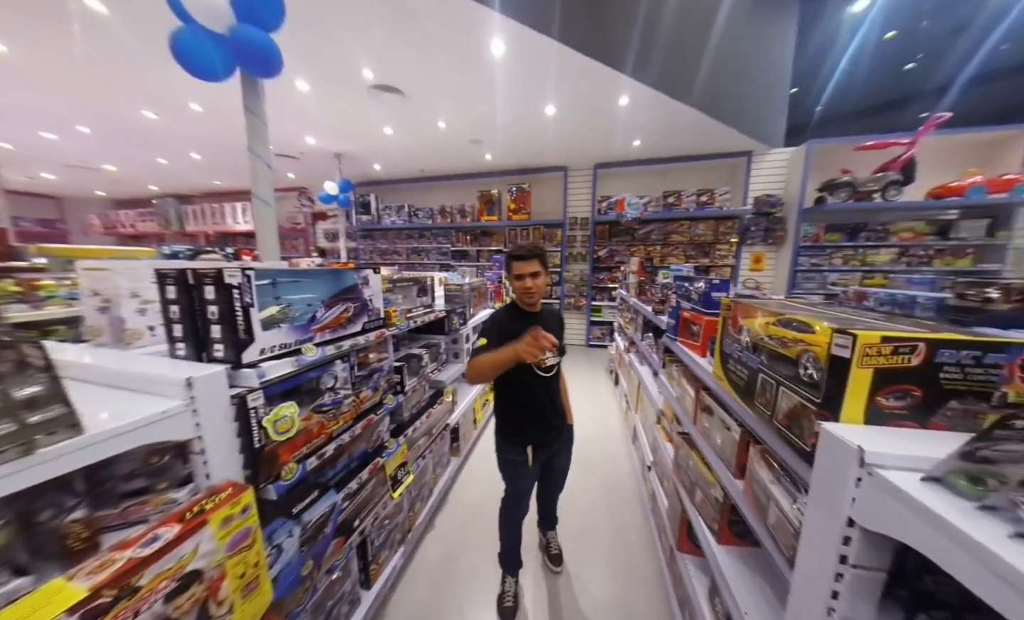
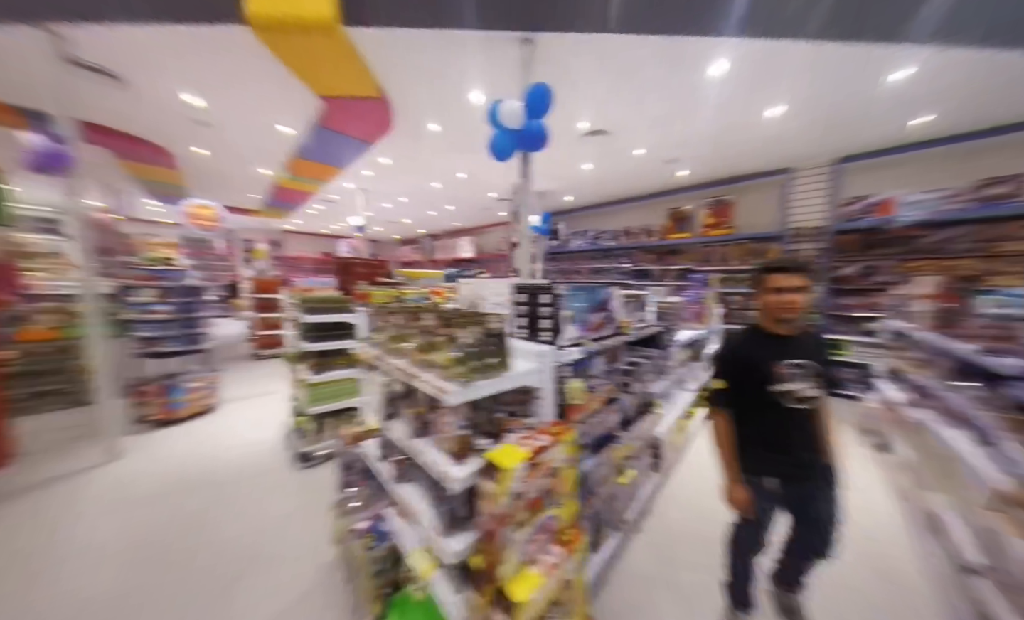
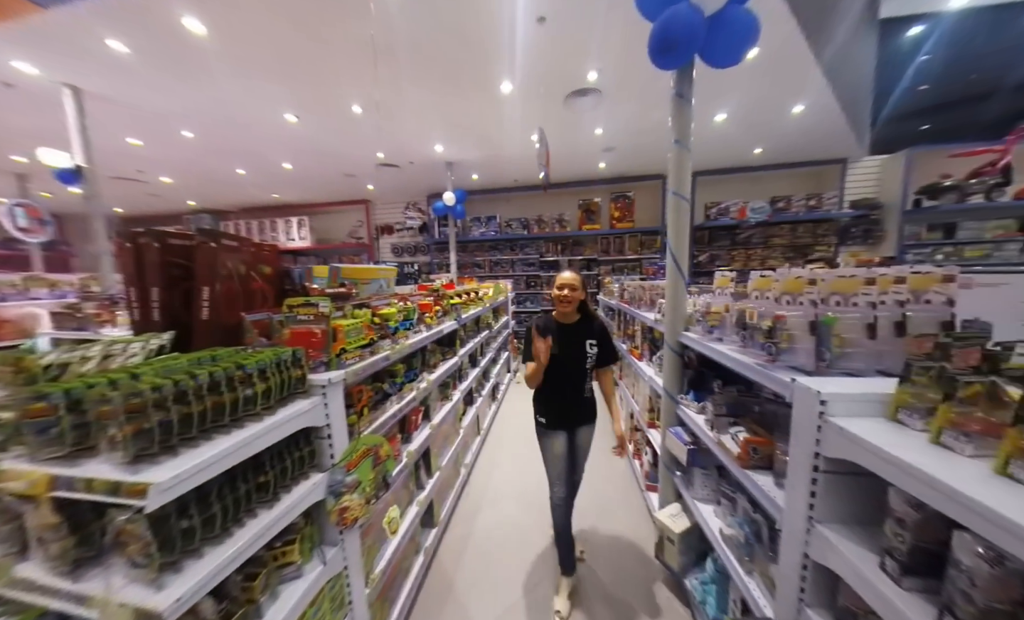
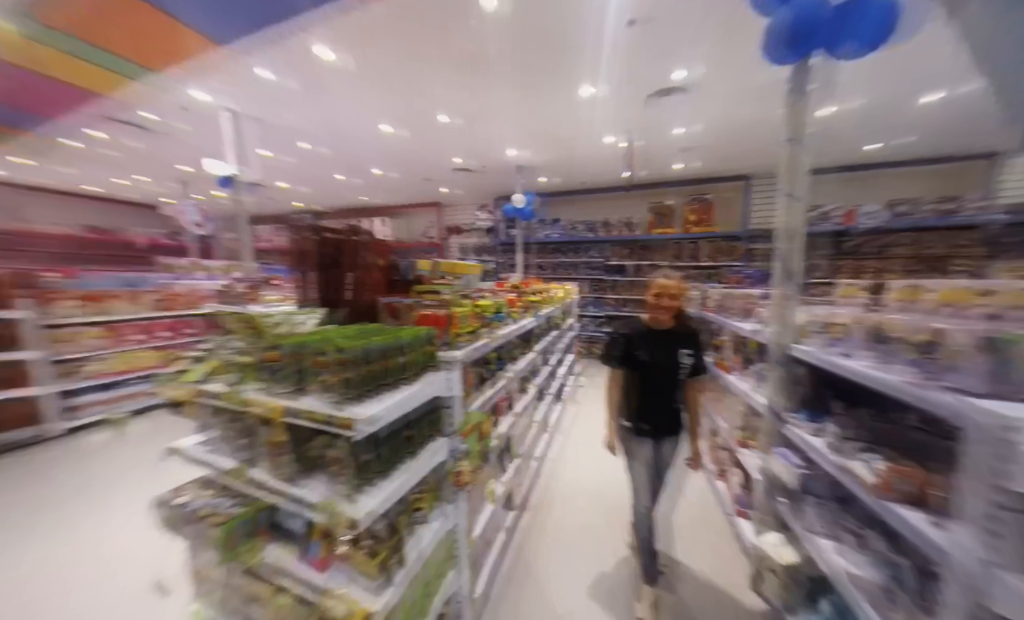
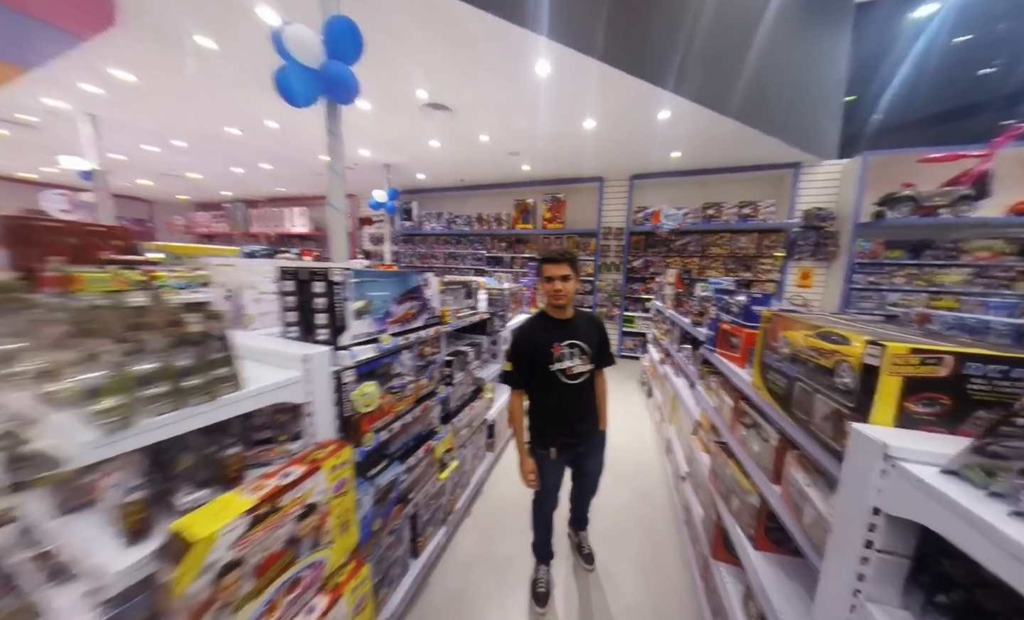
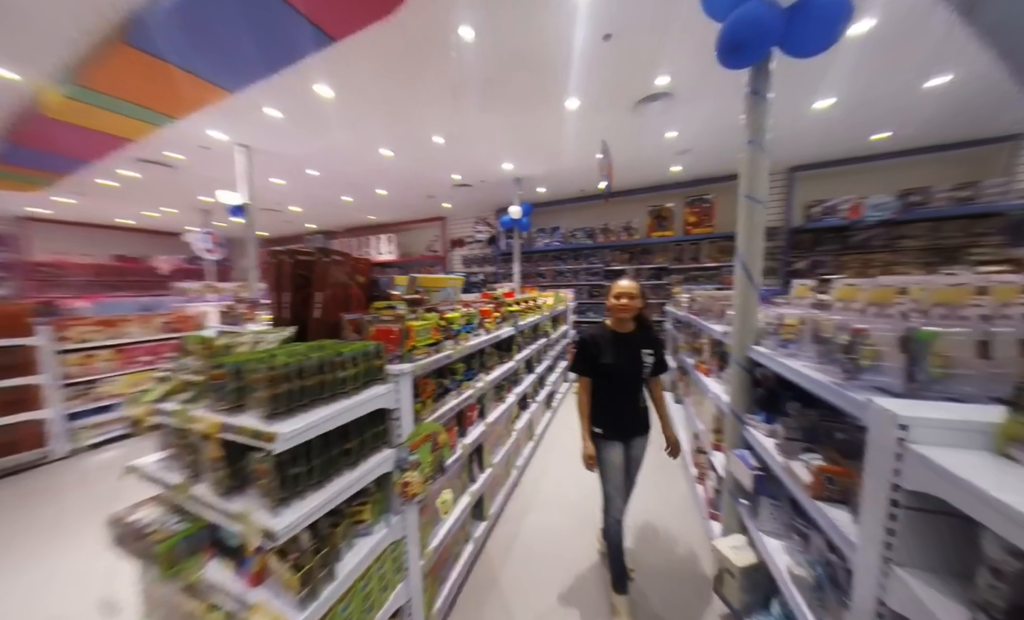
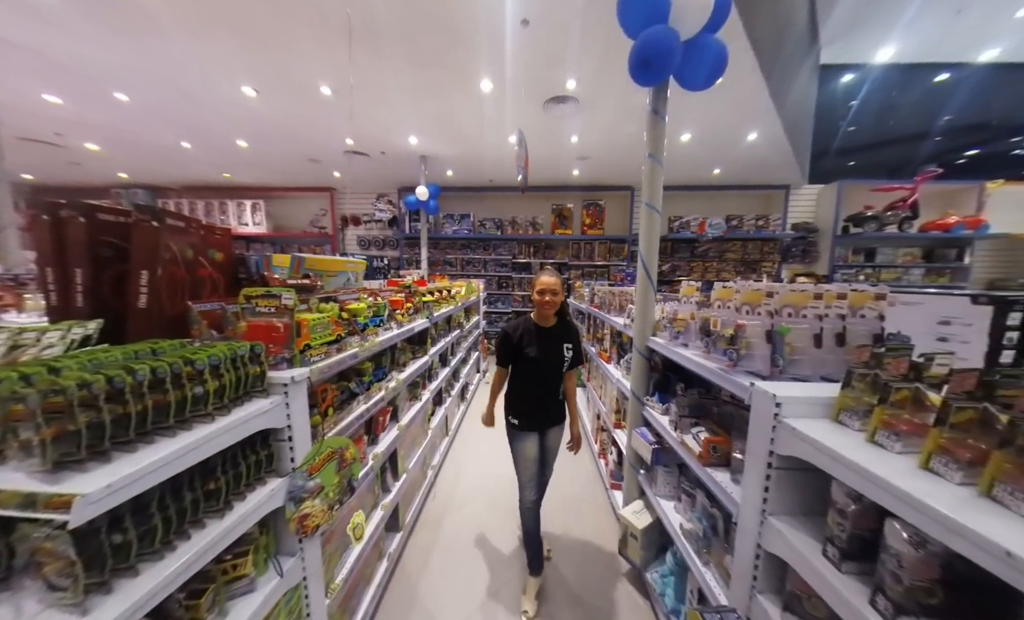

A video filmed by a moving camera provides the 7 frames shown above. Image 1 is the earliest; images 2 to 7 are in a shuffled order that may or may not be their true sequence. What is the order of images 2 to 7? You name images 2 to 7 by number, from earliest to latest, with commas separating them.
5, 2, 6, 3, 7, 4
